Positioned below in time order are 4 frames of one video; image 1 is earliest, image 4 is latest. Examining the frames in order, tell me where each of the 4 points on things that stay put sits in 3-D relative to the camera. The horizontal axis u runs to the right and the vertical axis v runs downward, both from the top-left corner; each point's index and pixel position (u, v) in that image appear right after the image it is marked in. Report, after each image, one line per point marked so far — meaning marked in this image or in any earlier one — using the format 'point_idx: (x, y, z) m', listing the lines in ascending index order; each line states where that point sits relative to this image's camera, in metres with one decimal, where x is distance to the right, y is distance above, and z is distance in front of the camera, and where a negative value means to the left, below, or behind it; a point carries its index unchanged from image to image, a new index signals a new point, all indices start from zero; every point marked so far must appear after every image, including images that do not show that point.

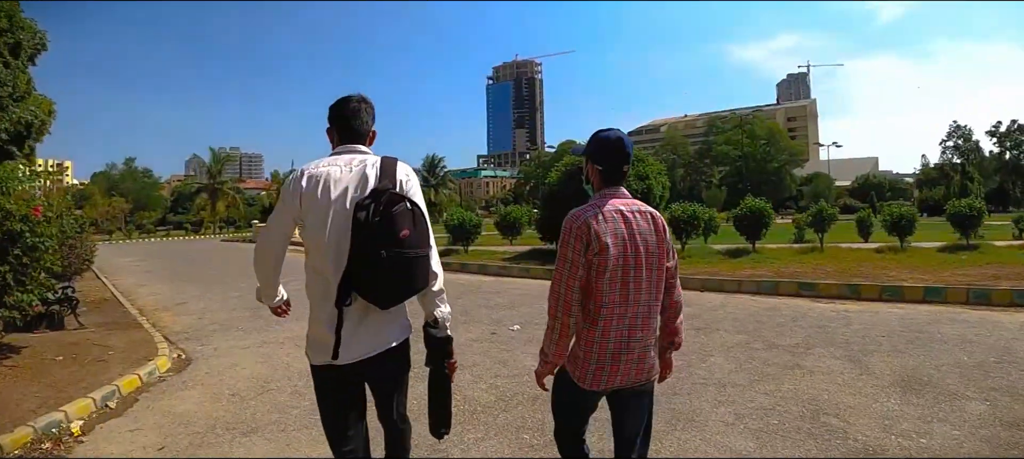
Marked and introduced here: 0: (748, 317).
0: (+3.3, -1.3, +8.9) m
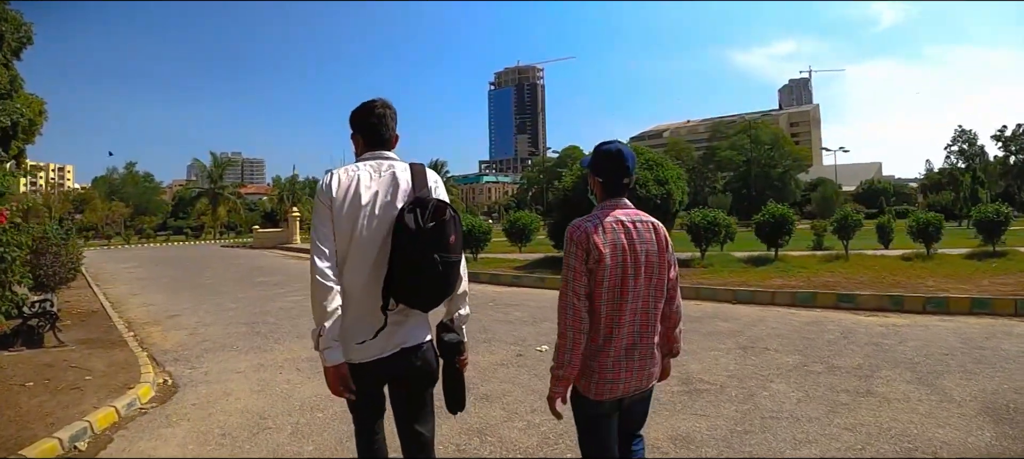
0: (+3.6, -1.3, +8.2) m
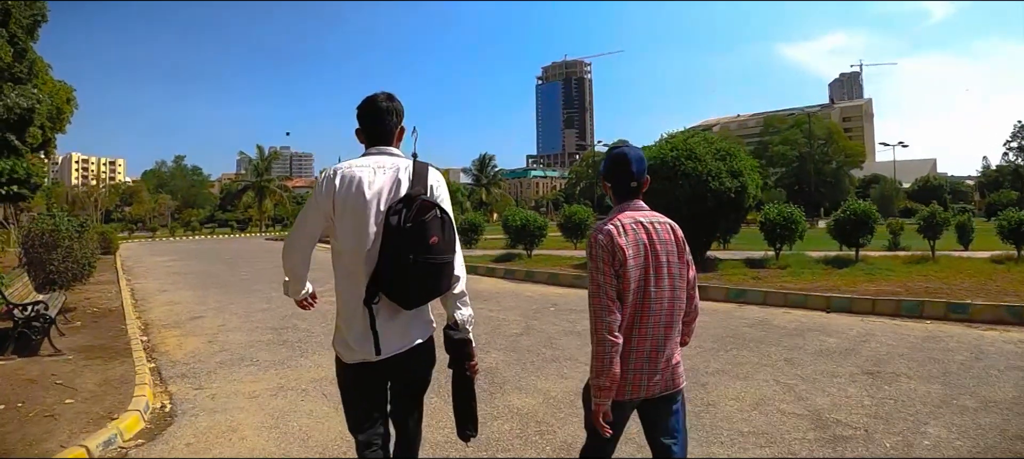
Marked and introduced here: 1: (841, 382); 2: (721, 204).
0: (+4.3, -1.3, +6.8) m
1: (+2.7, -1.2, +5.2) m
2: (+4.2, +0.5, +12.8) m
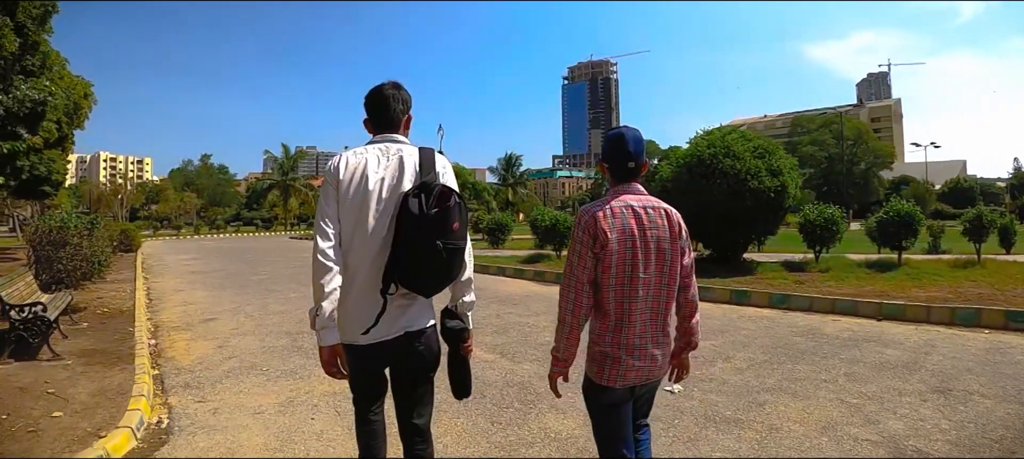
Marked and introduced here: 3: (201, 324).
0: (+4.6, -1.3, +6.1) m
1: (+2.9, -1.3, +4.7) m
2: (+4.7, +0.5, +12.2) m
3: (-3.5, -1.0, +7.1) m
